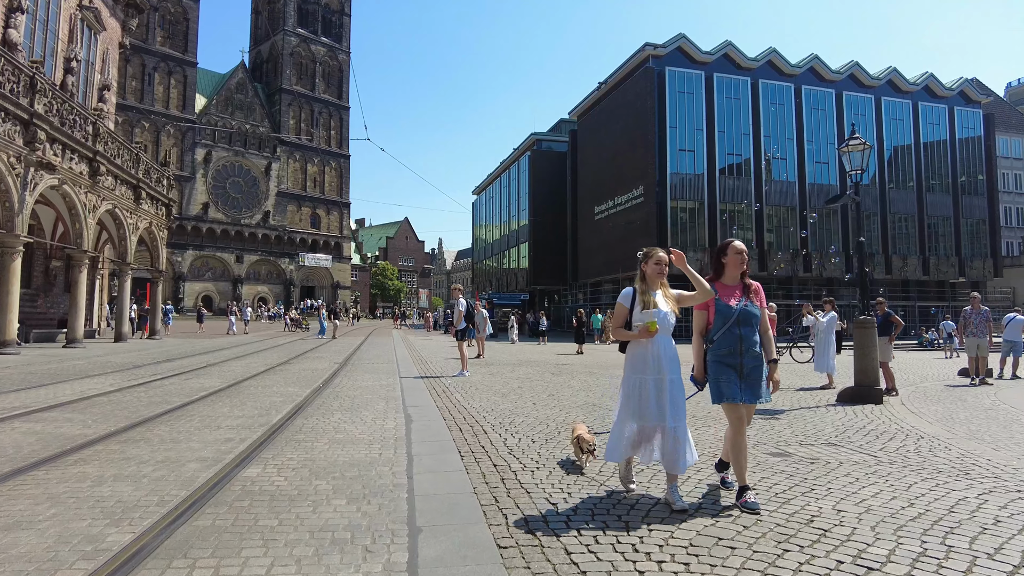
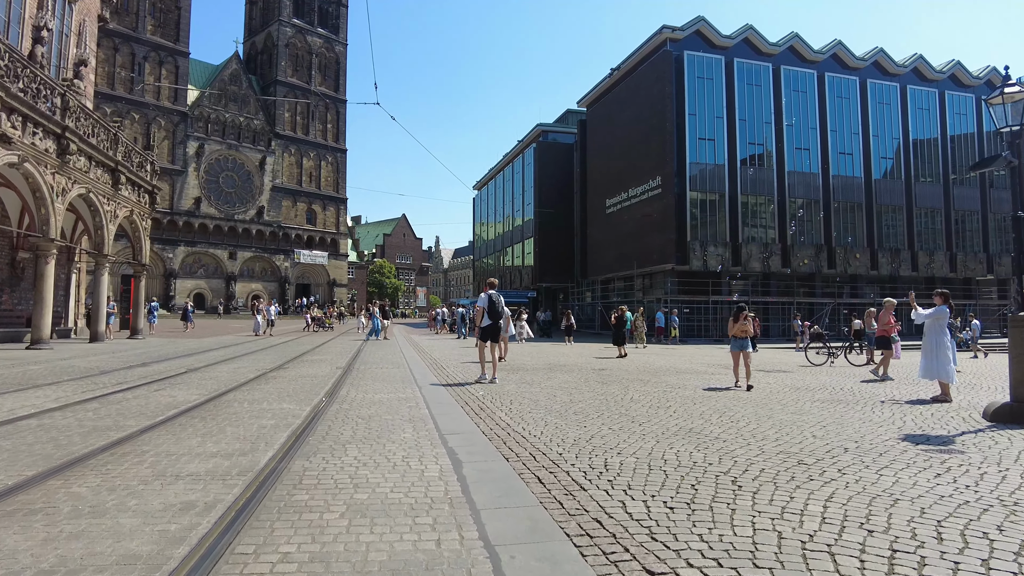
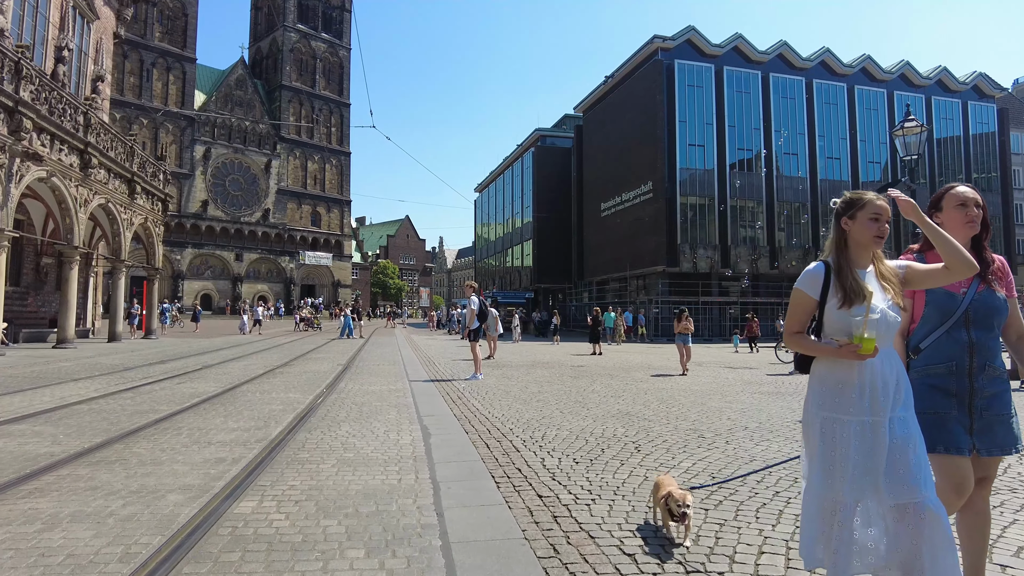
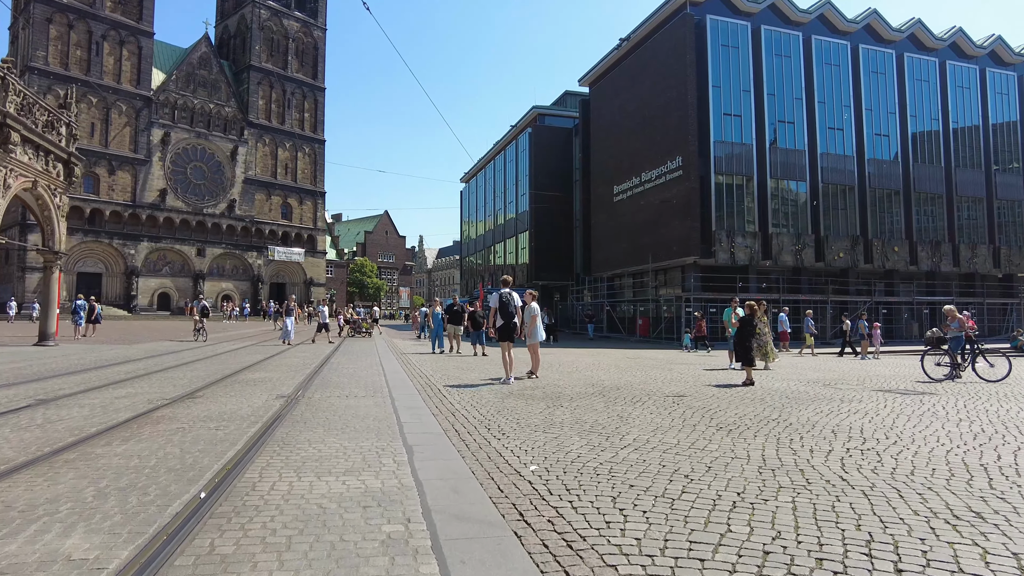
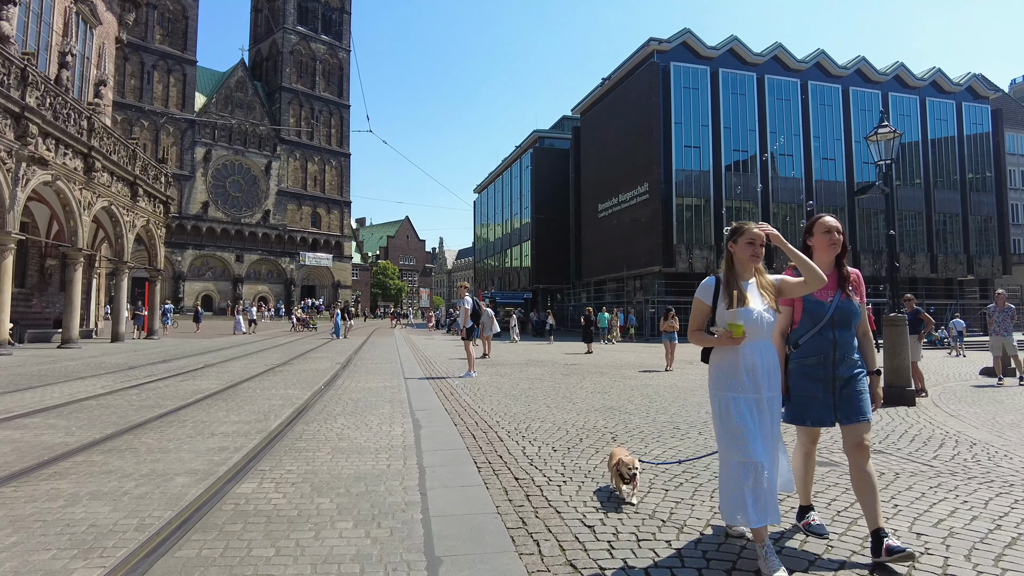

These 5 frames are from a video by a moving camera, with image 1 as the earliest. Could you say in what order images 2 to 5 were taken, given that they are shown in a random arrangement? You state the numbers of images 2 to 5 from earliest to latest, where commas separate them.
5, 3, 2, 4
